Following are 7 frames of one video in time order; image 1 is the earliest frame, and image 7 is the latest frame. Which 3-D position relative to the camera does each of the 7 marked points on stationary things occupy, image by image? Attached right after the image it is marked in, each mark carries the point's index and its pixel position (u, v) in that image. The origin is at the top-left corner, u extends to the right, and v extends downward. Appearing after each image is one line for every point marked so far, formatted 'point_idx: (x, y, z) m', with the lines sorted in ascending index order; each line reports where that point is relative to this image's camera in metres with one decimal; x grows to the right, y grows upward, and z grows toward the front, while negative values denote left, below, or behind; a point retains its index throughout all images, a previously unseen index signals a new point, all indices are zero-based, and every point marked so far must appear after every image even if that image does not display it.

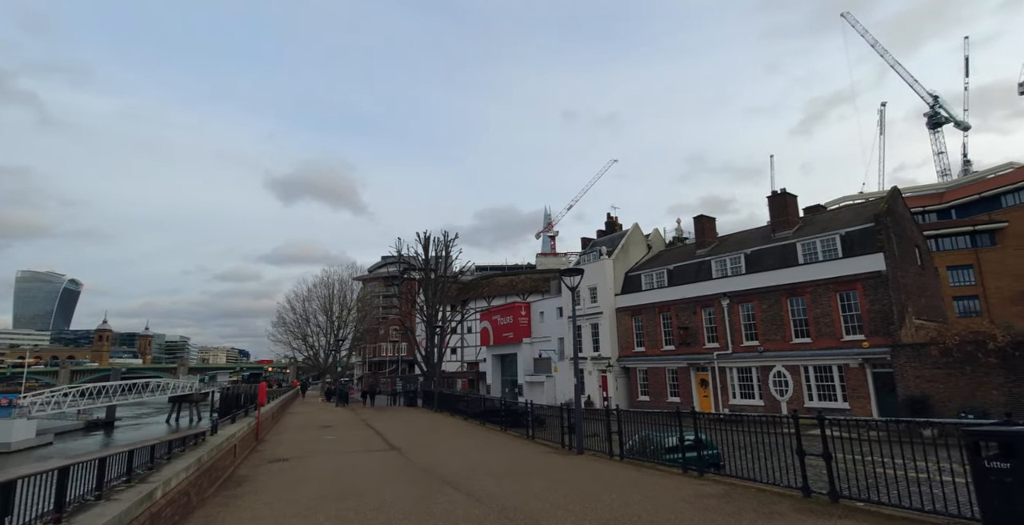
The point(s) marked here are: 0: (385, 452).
0: (-3.6, -5.3, +14.8) m
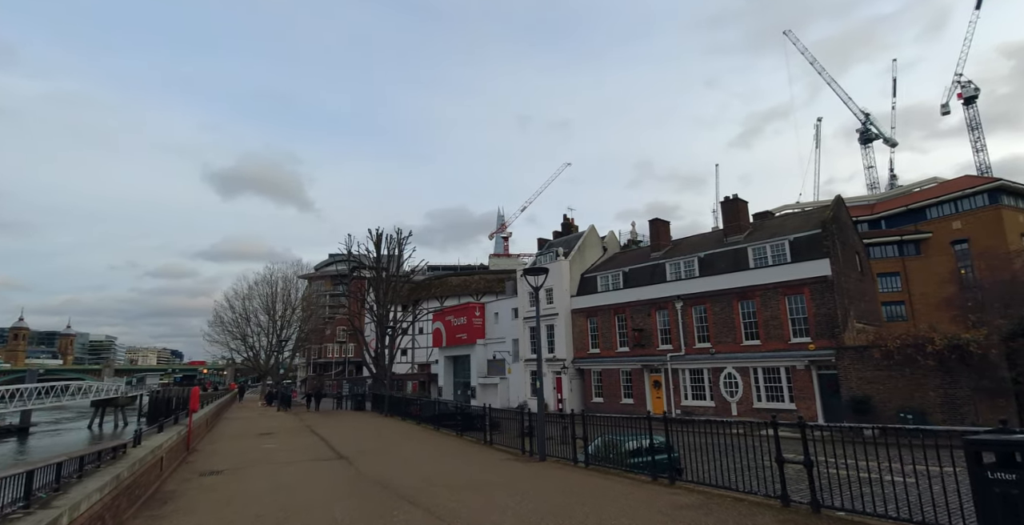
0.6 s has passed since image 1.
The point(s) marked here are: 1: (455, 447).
0: (-4.7, -5.2, +13.8) m
1: (-1.7, -5.3, +15.3) m
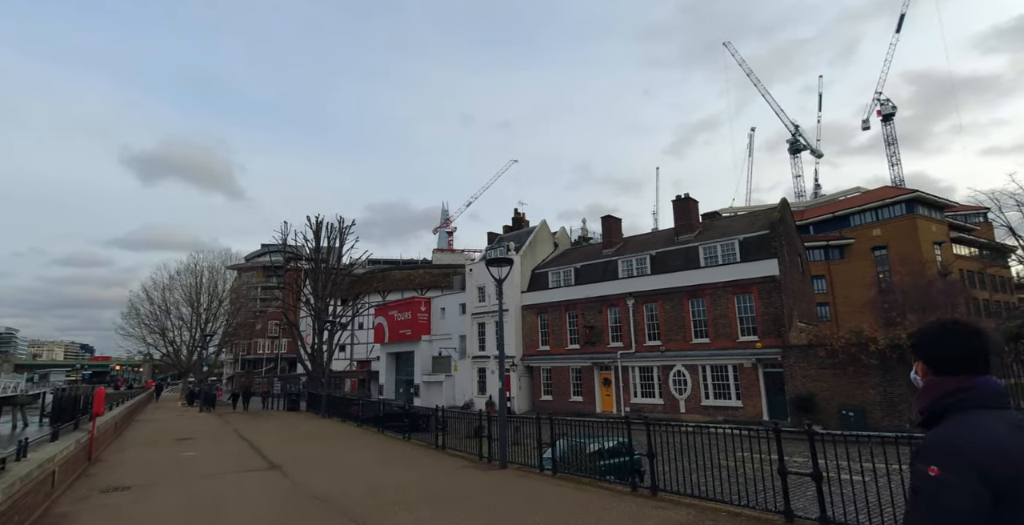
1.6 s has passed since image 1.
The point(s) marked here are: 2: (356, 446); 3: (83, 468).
0: (-5.8, -4.8, +12.2) m
1: (-2.9, -5.0, +14.0) m
2: (-4.5, -5.3, +15.3) m
3: (-10.4, -5.0, +13.0) m
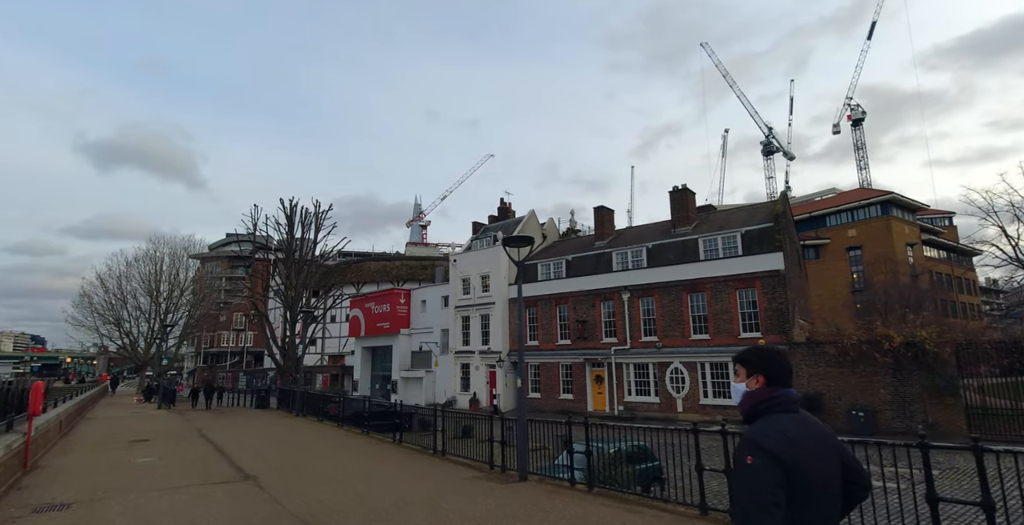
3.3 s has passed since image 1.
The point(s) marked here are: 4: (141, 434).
0: (-5.4, -4.3, +10.3) m
1: (-2.7, -4.5, +12.2) m
2: (-4.4, -4.8, +13.4) m
3: (-10.1, -4.4, +10.8) m
4: (-12.1, -5.6, +17.3) m
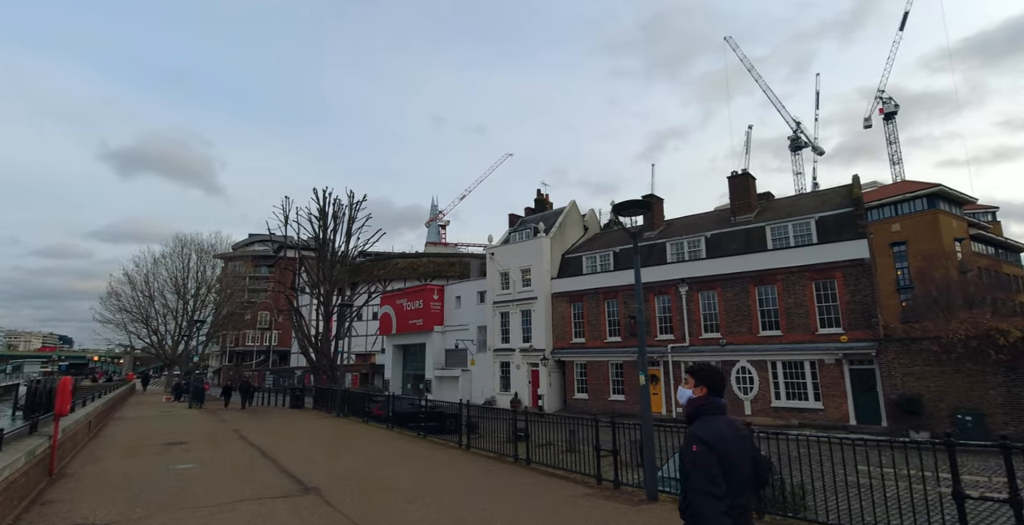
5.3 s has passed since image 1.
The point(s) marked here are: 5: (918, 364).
0: (-3.6, -3.9, +8.6) m
1: (-0.8, -4.1, +10.5) m
2: (-2.4, -4.3, +11.7) m
3: (-8.2, -3.9, +9.2) m
4: (-10.0, -5.2, +15.8) m
5: (+14.9, -3.7, +19.5) m
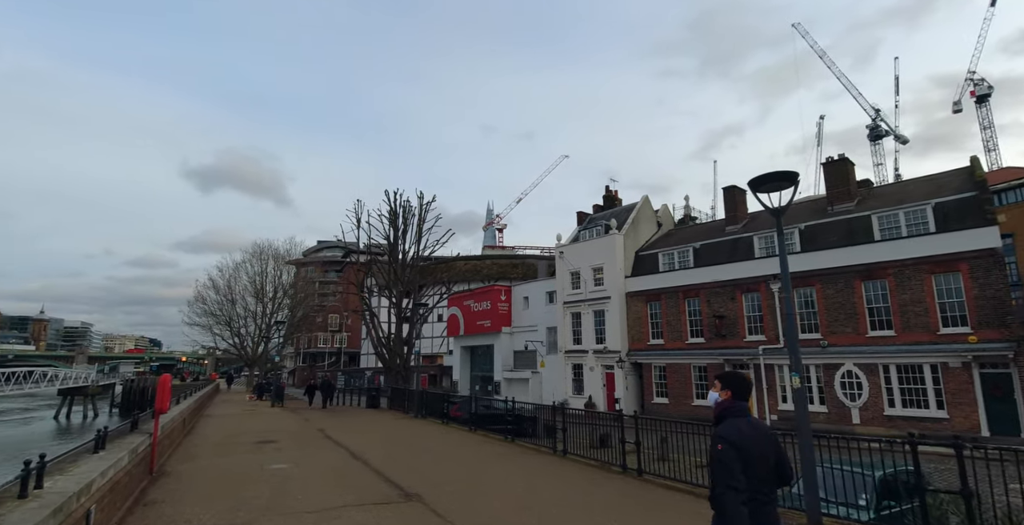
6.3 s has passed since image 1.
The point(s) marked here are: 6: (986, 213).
0: (-1.7, -3.7, +7.9) m
1: (+1.2, -3.9, +9.5) m
2: (-0.3, -4.1, +10.9) m
3: (-6.3, -3.8, +9.1) m
4: (-7.4, -5.1, +15.8) m
5: (+17.7, -3.4, +16.9) m
6: (+17.5, +1.8, +19.5) m
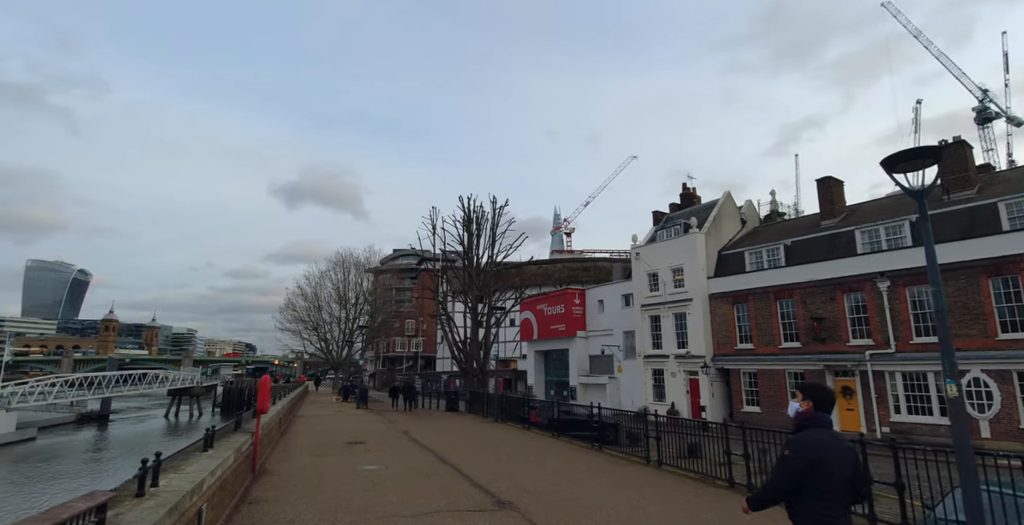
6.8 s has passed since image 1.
0: (-0.3, -3.7, +7.7) m
1: (+2.9, -3.8, +8.8) m
2: (+1.6, -4.1, +10.4) m
3: (-4.7, -3.9, +9.3) m
4: (-4.9, -5.3, +16.1) m
5: (+20.1, -3.0, +14.0) m
6: (+20.1, +2.1, +16.8) m
